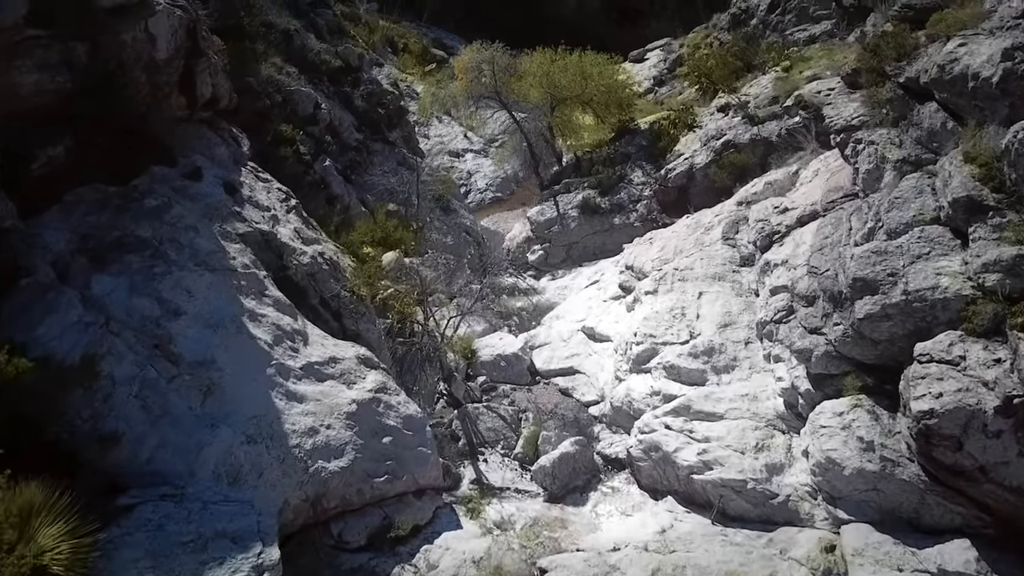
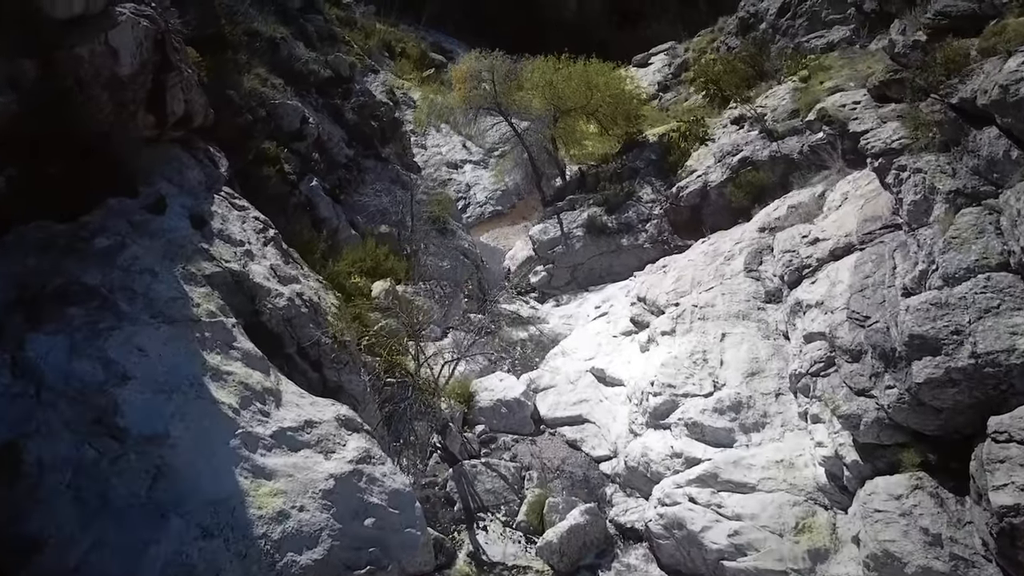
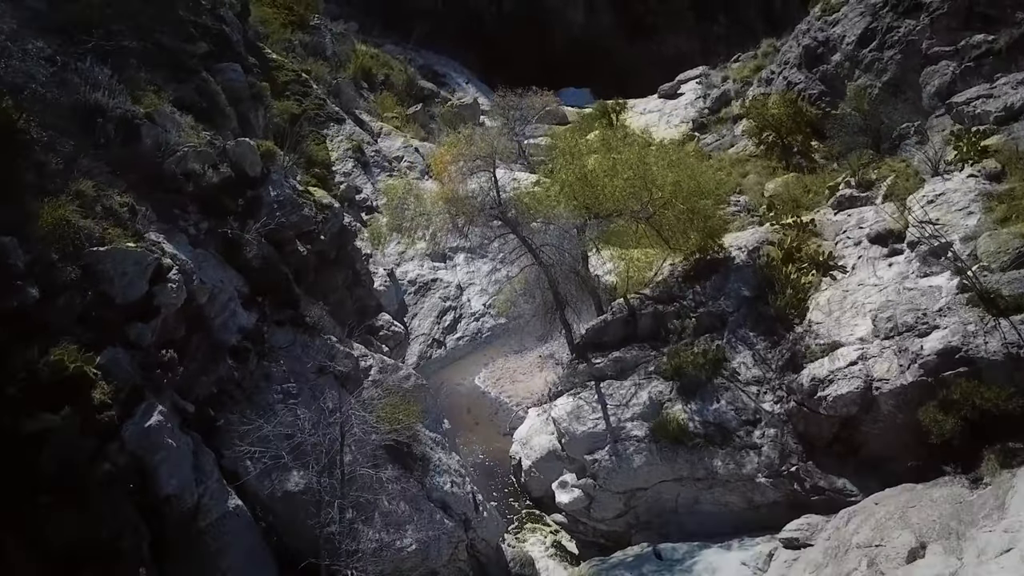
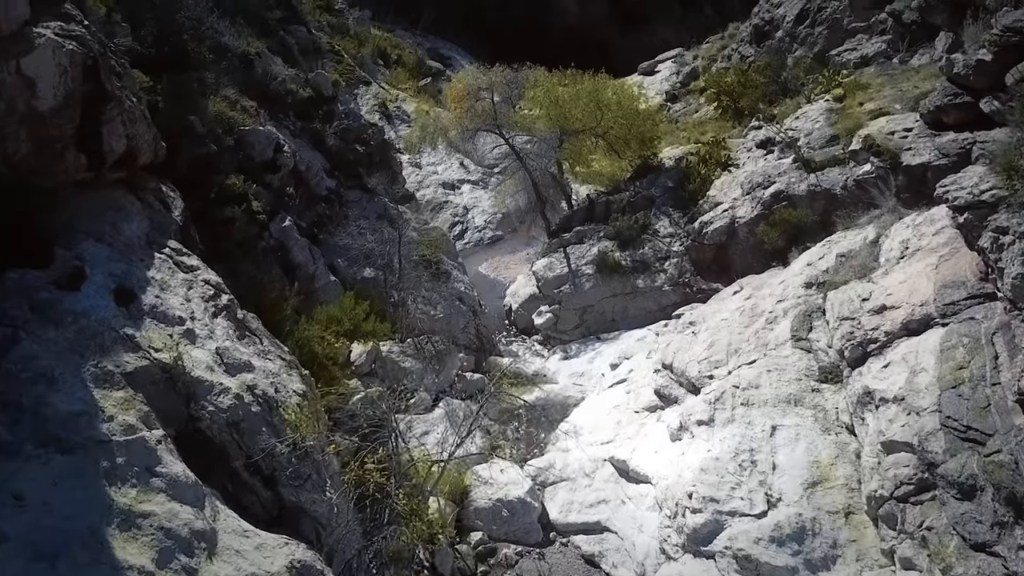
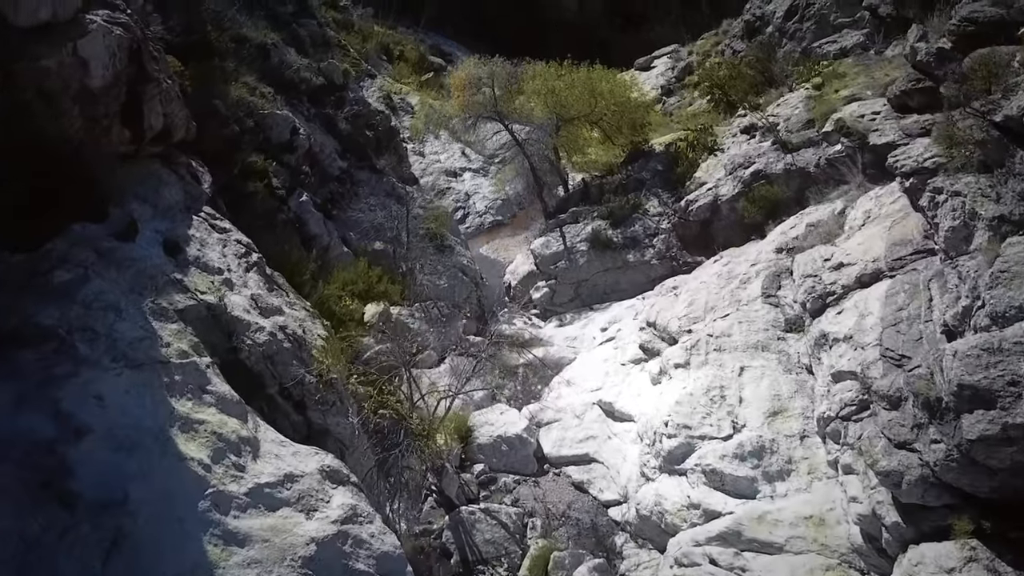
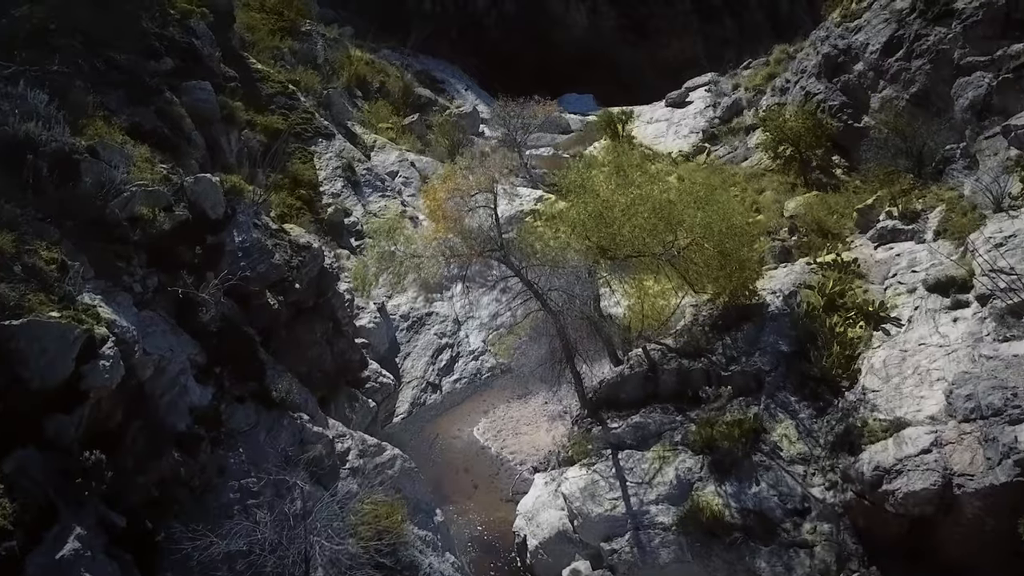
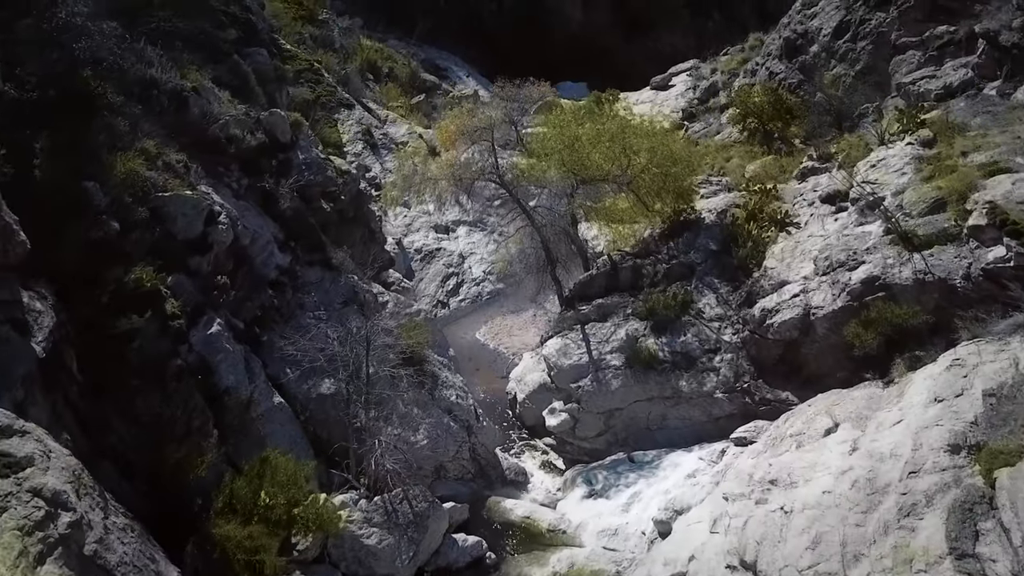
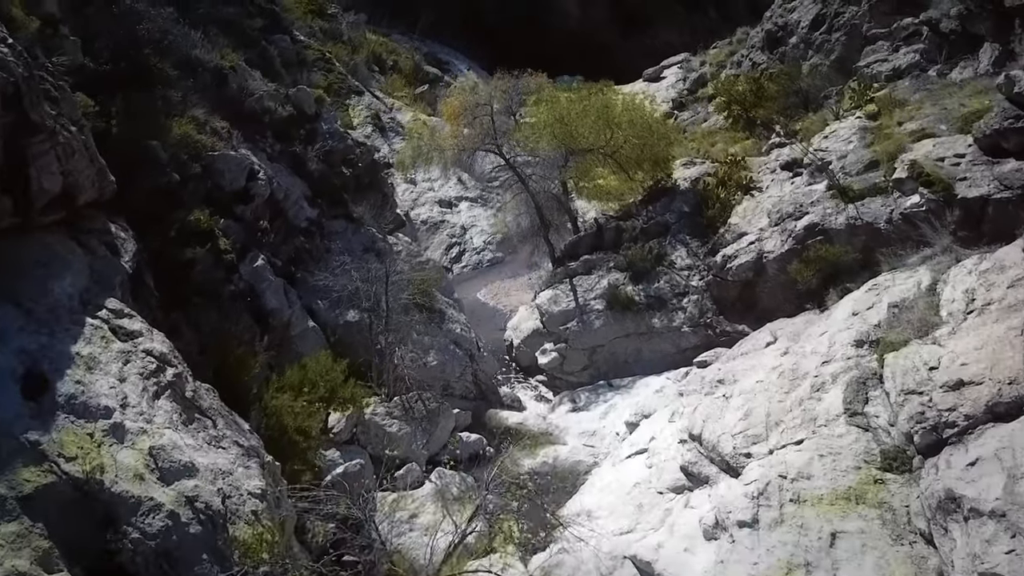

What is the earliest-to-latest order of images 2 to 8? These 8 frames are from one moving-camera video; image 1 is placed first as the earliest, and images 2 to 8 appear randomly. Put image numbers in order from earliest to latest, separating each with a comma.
2, 5, 4, 8, 7, 3, 6
